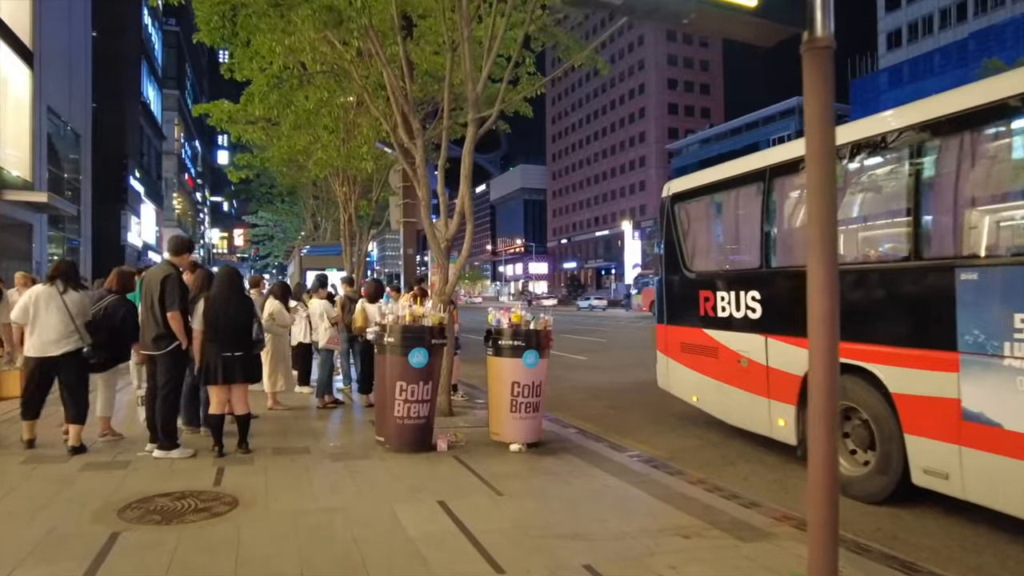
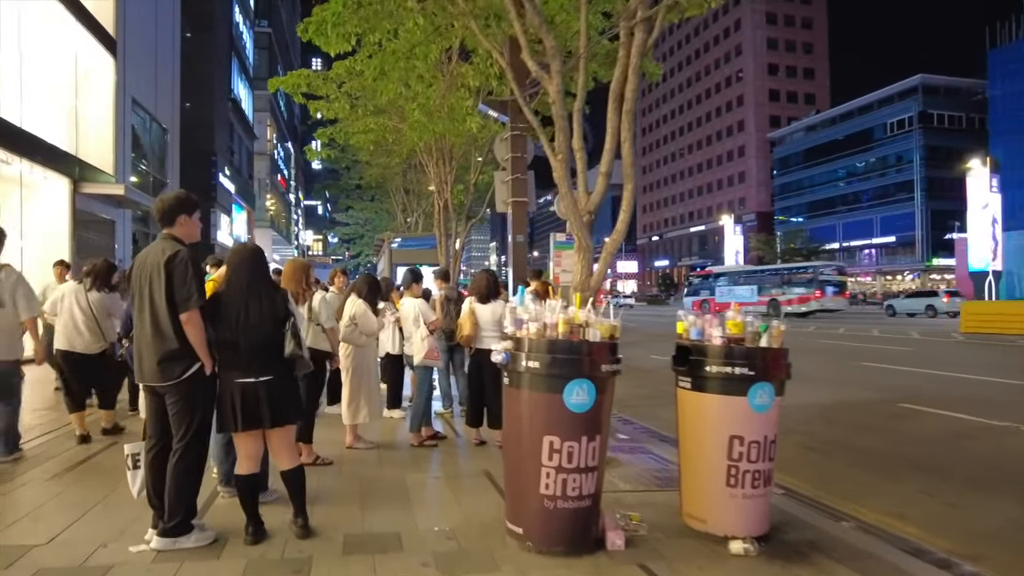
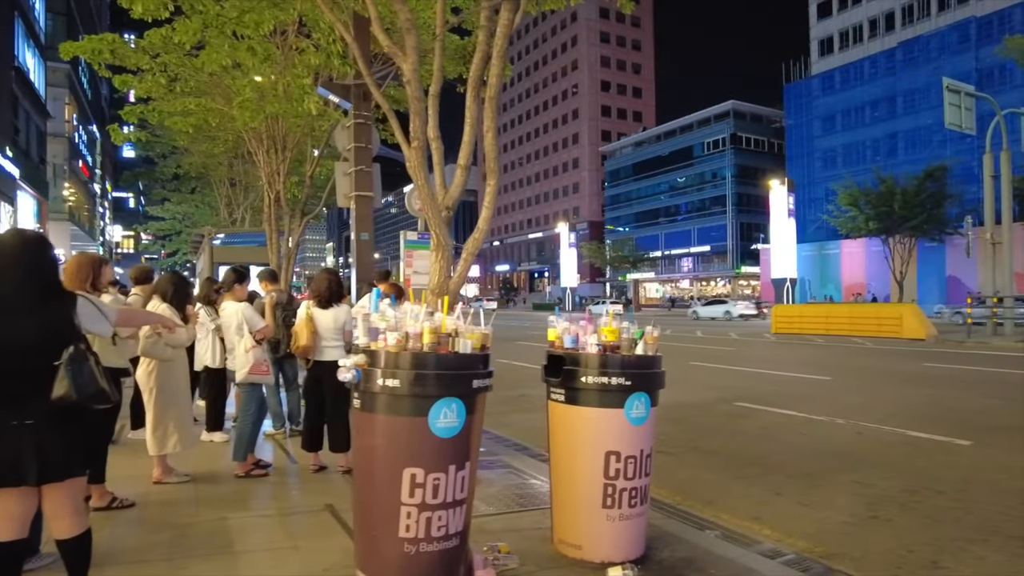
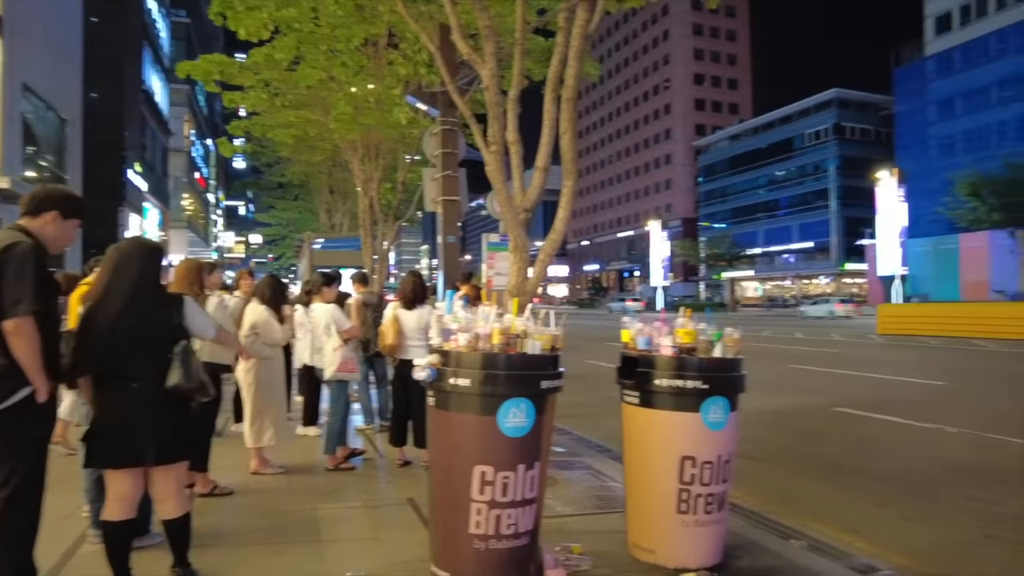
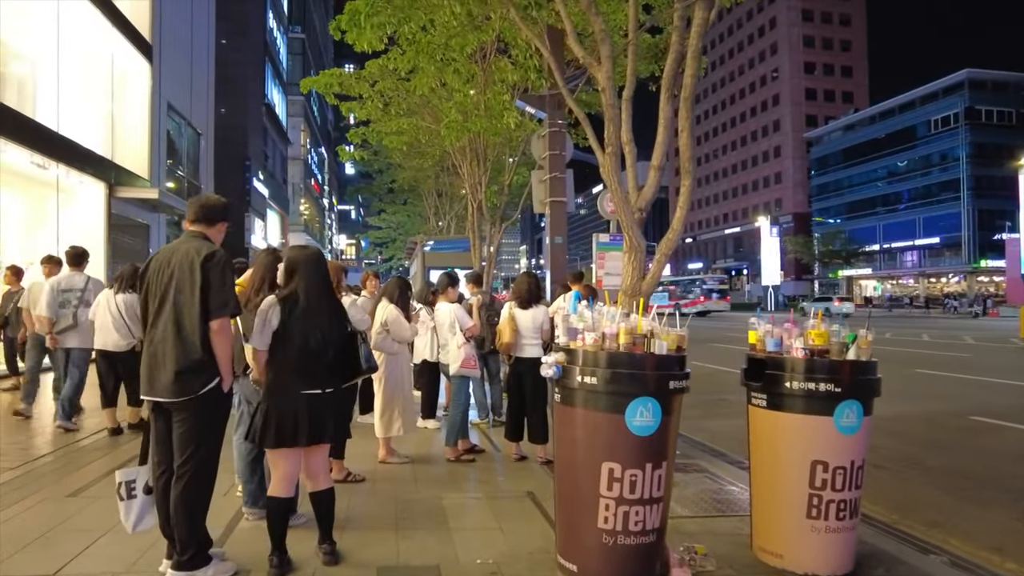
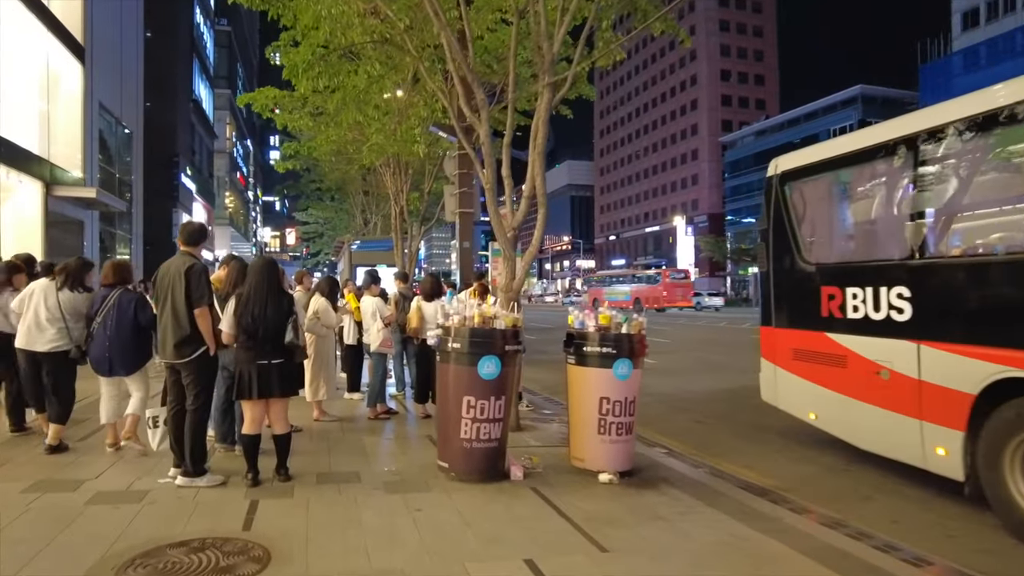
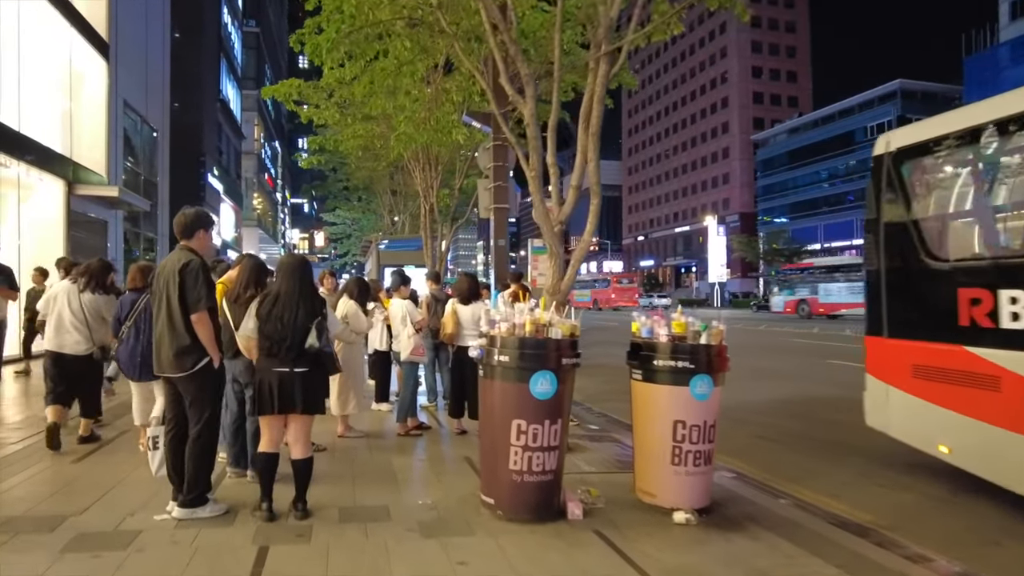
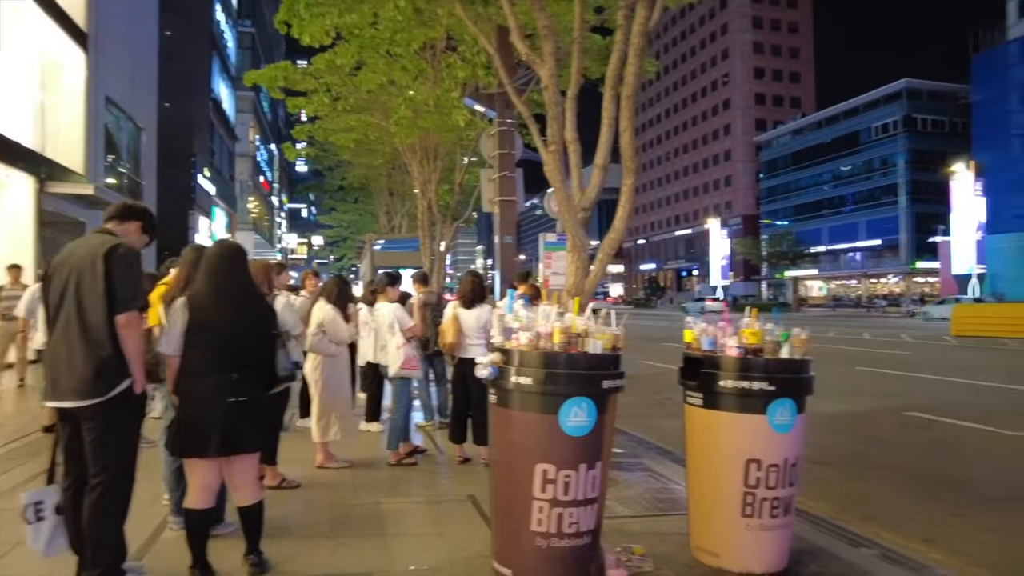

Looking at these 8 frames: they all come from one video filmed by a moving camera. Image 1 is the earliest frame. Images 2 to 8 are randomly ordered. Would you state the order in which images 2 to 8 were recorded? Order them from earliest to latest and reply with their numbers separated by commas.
6, 7, 2, 5, 8, 4, 3
